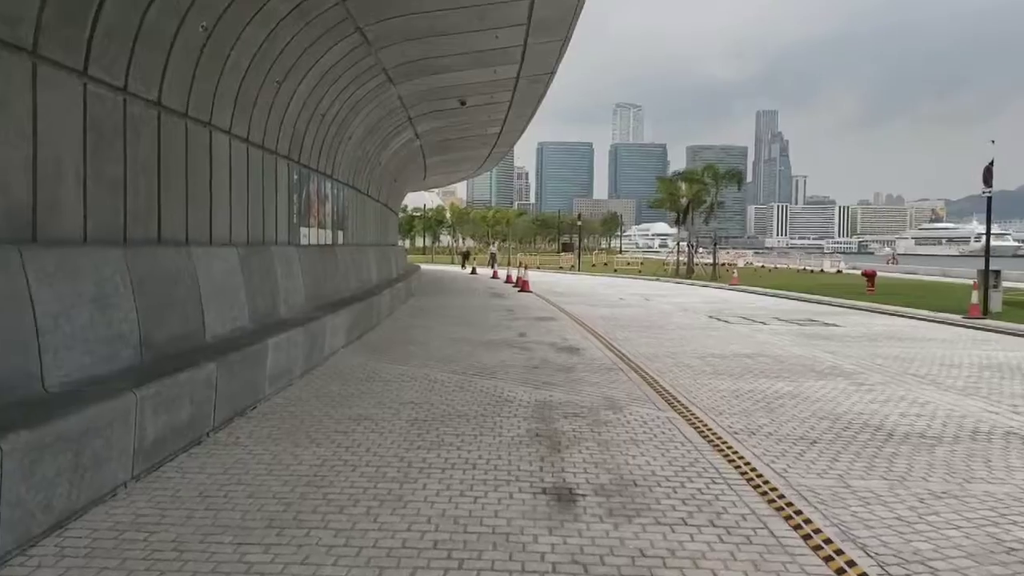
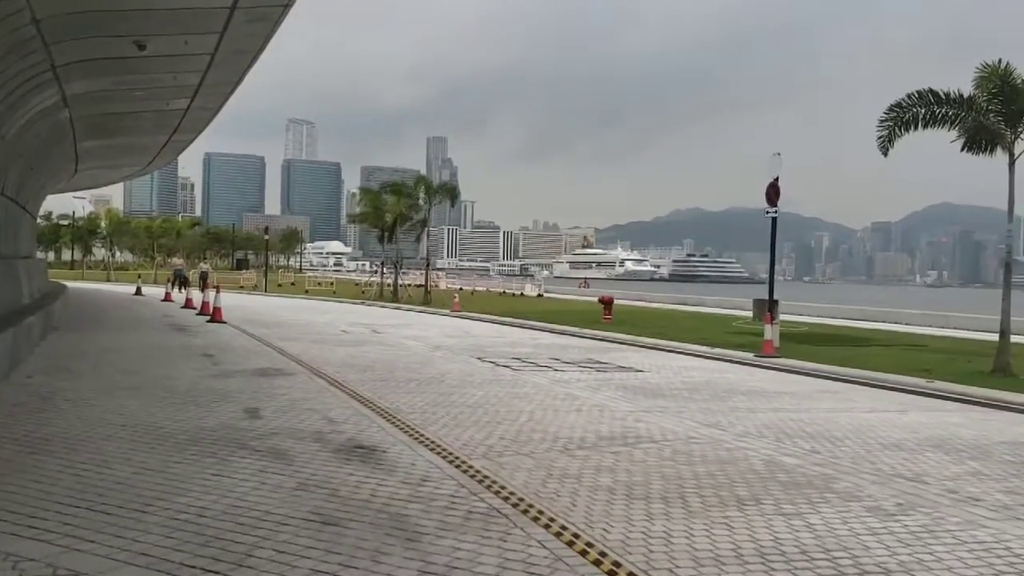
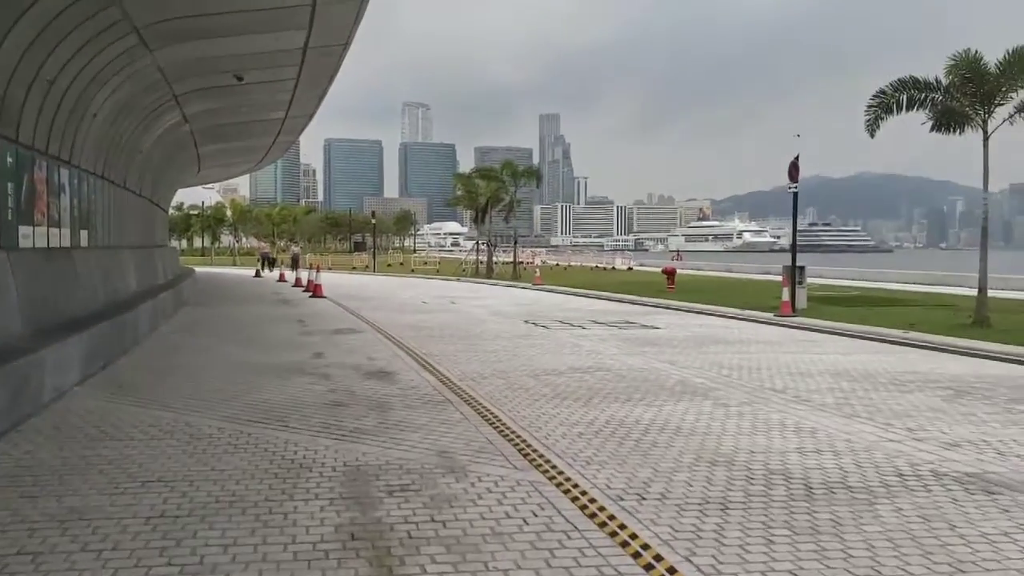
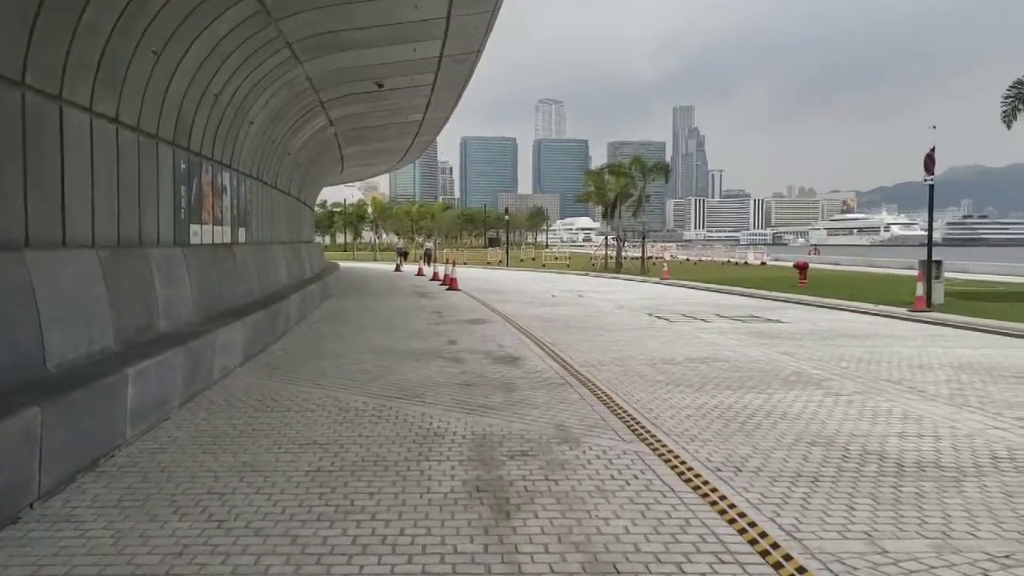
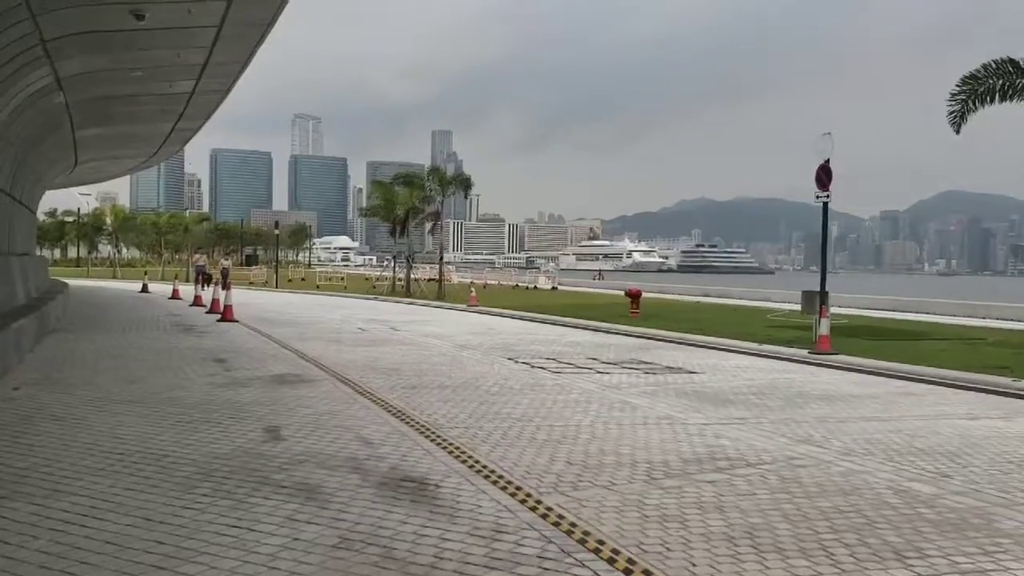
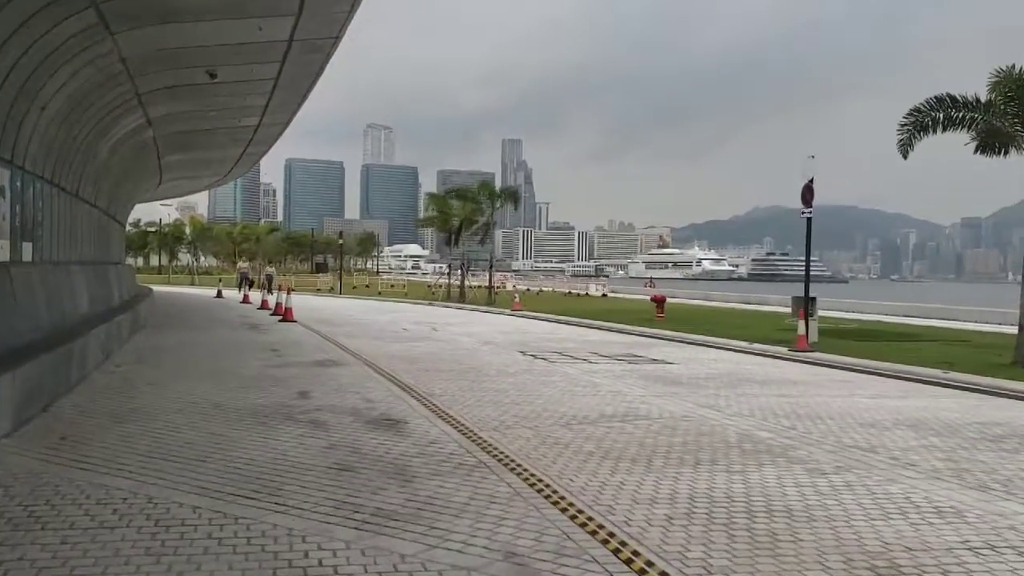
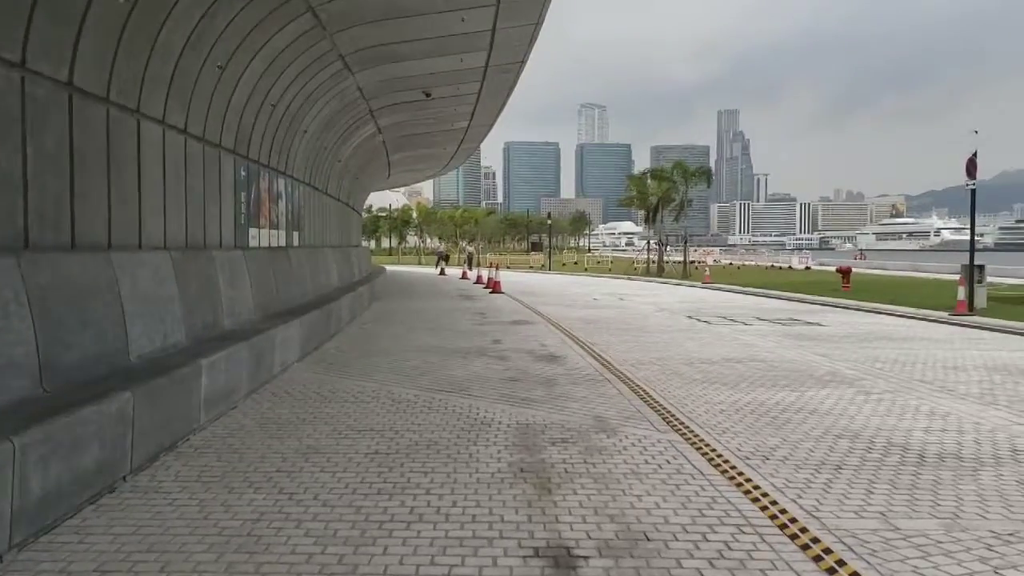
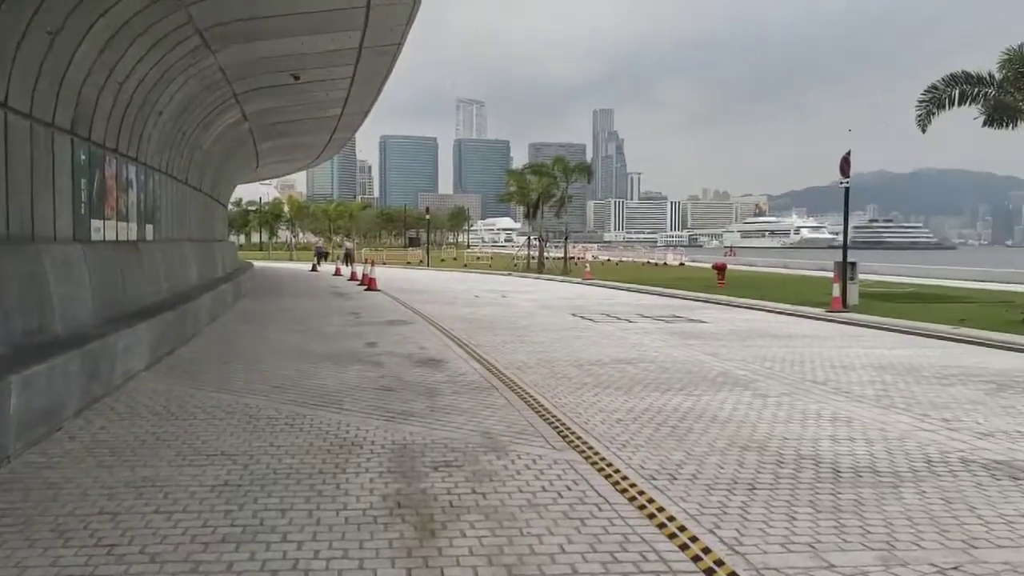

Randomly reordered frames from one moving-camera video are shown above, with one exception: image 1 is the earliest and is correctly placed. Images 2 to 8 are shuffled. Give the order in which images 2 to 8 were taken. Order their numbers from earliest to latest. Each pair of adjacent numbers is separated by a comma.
7, 4, 8, 3, 6, 2, 5
